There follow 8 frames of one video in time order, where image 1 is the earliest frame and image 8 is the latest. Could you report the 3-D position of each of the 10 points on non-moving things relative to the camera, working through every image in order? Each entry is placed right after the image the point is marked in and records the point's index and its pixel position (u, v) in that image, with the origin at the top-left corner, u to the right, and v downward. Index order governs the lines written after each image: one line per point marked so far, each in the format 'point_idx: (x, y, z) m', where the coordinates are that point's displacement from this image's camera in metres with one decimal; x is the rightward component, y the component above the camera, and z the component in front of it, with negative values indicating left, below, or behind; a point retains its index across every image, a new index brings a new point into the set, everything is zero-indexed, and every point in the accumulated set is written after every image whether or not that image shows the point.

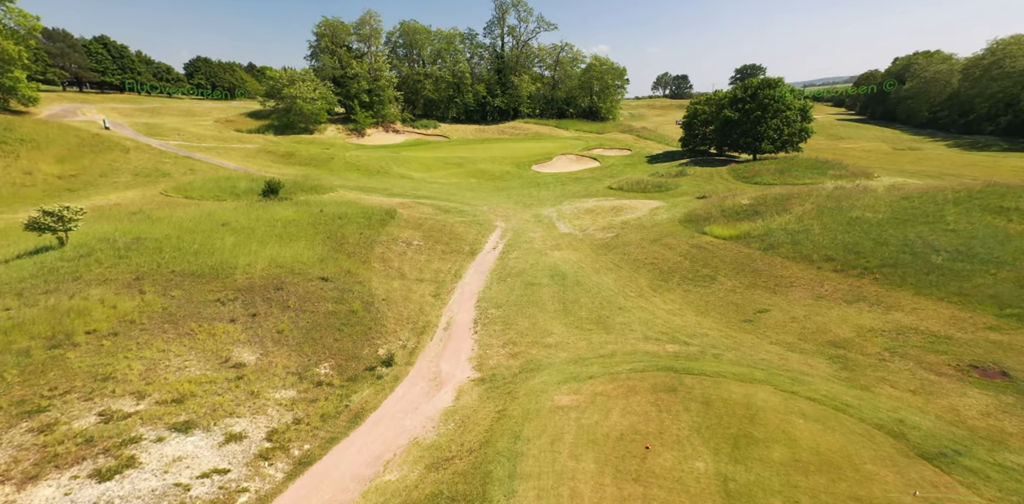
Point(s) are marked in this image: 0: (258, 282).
0: (-8.6, -1.1, +15.1) m
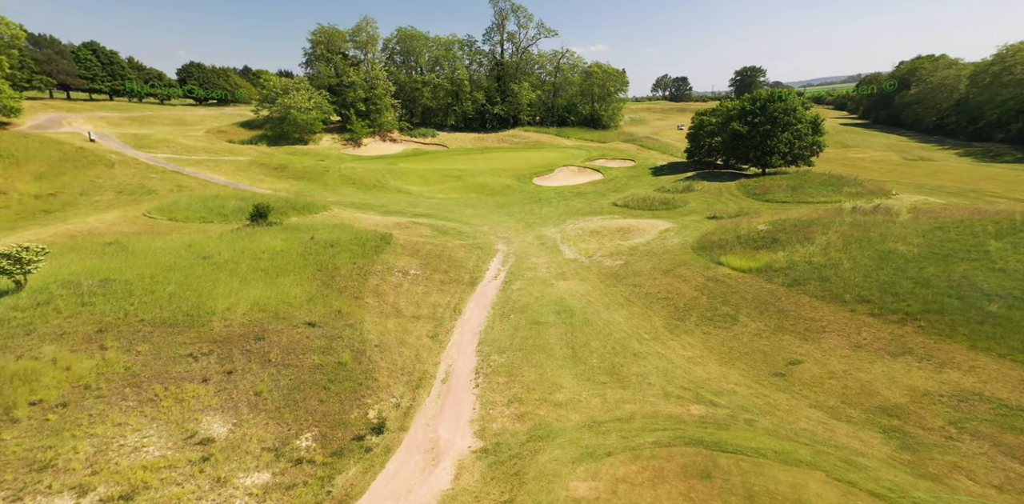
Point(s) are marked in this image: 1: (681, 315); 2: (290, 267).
0: (-8.5, -2.4, +13.6) m
1: (+6.4, -2.3, +16.7) m
2: (-9.4, -0.7, +18.8) m
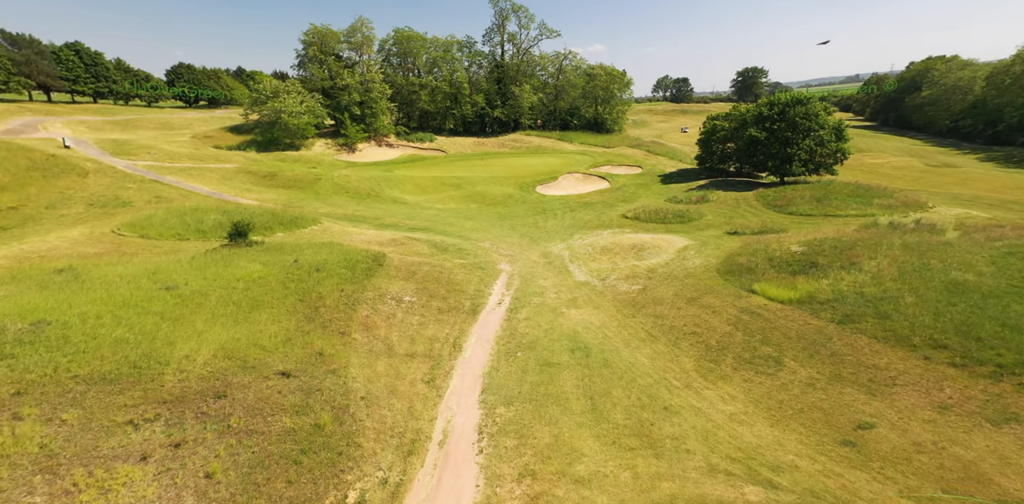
0: (-8.2, -3.4, +11.4) m
1: (+6.6, -3.3, +14.5) m
2: (-9.2, -1.7, +16.5) m
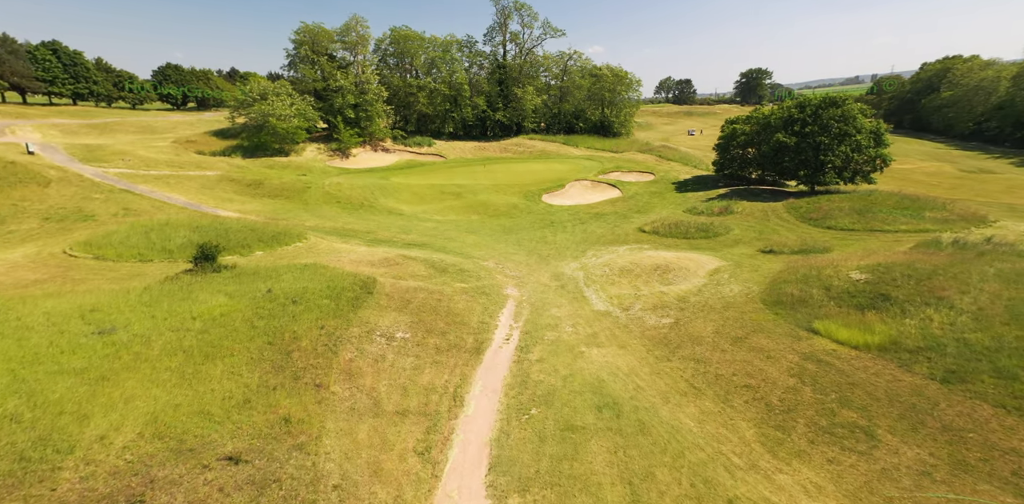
0: (-7.8, -4.4, +8.4) m
1: (+7.0, -4.3, +11.5) m
2: (-8.8, -2.7, +13.6) m
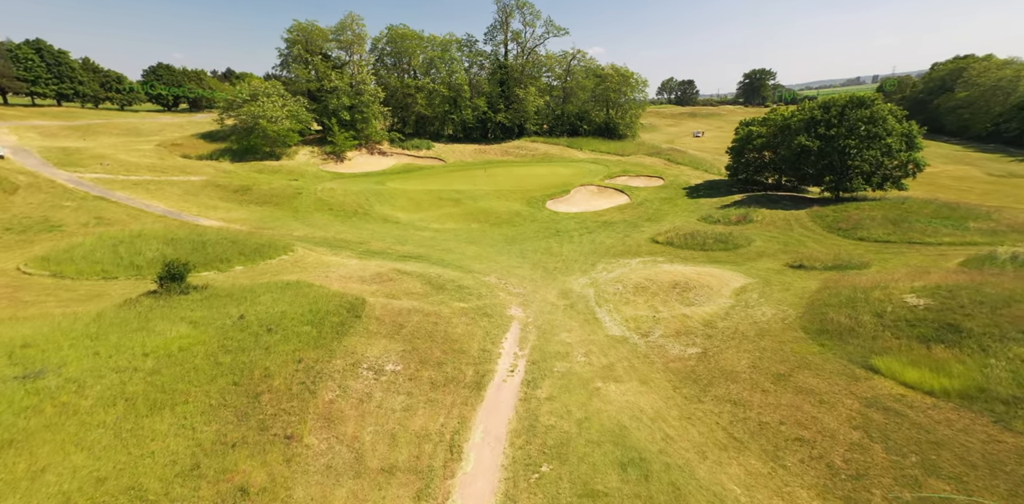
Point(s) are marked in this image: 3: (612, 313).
0: (-7.6, -5.1, +6.3) m
1: (+7.2, -5.0, +9.4) m
2: (-8.6, -3.4, +11.5) m
3: (+4.3, -2.6, +19.2) m
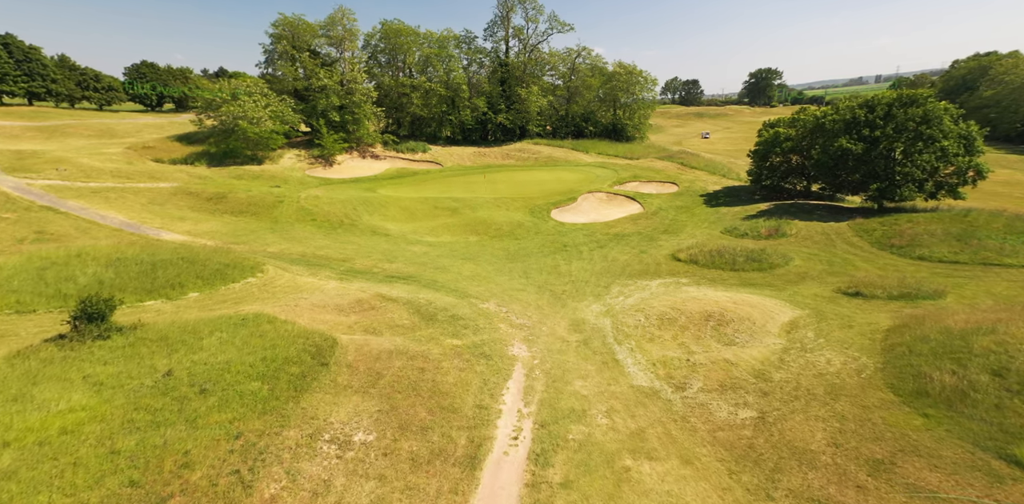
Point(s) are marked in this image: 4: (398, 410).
0: (-7.5, -6.1, +3.0) m
1: (+7.3, -6.0, +6.1) m
2: (-8.5, -4.4, +8.1) m
3: (+4.4, -3.6, +15.9) m
4: (-3.3, -4.4, +12.5) m
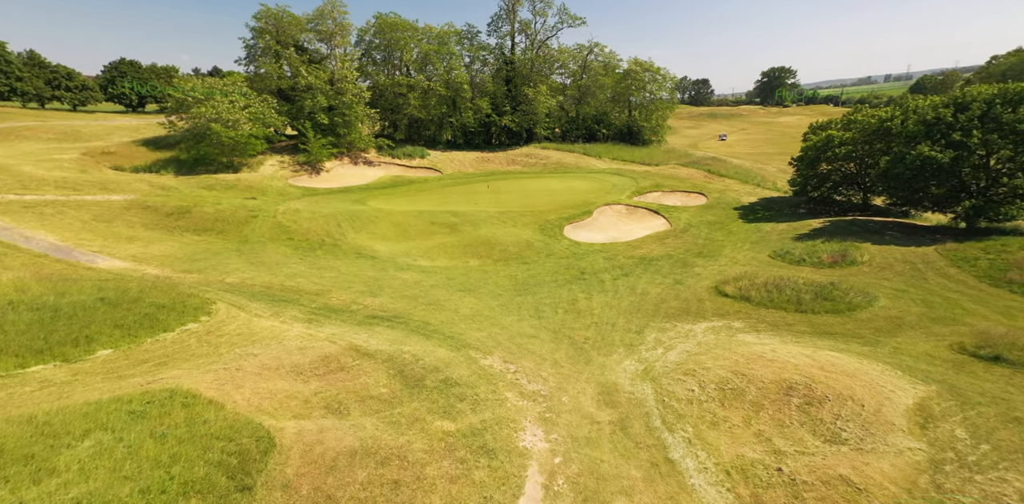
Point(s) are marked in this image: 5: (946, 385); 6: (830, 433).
0: (-7.3, -7.4, -1.6) m
1: (+7.5, -7.4, +1.3) m
2: (-8.3, -5.8, +3.6) m
3: (+4.7, -5.0, +11.2) m
4: (-3.0, -5.8, +7.9) m
5: (+12.1, -3.6, +12.3) m
6: (+8.1, -4.4, +11.2) m
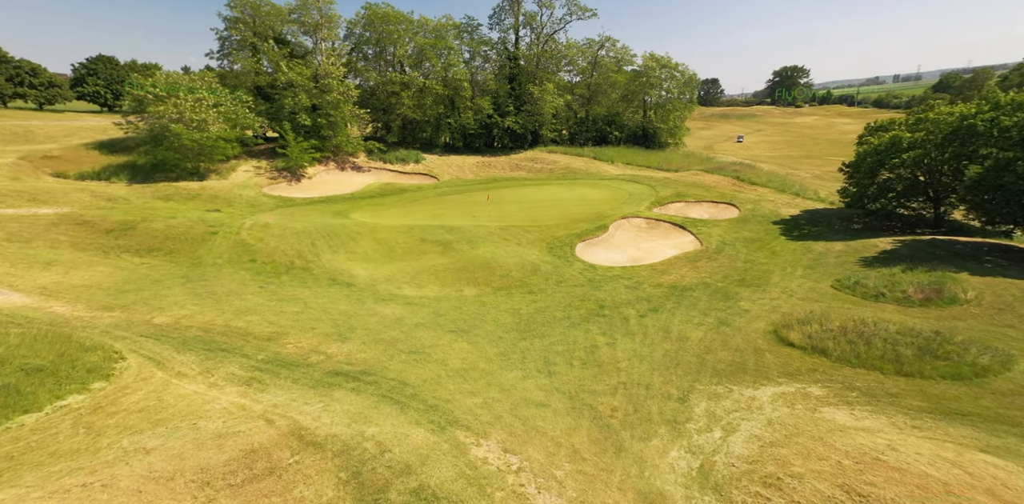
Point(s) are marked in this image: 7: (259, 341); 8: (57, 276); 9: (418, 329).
0: (-7.4, -8.6, -6.3) m
1: (+7.5, -8.6, -3.4) m
2: (-8.3, -7.0, -1.1) m
3: (+4.8, -6.3, +6.5) m
4: (-3.0, -7.0, +3.2) m
5: (+12.1, -4.9, +7.5) m
6: (+8.1, -5.7, +6.5) m
7: (-9.4, -3.2, +16.3) m
8: (-19.4, -1.1, +18.9) m
9: (-3.7, -2.9, +17.7) m
